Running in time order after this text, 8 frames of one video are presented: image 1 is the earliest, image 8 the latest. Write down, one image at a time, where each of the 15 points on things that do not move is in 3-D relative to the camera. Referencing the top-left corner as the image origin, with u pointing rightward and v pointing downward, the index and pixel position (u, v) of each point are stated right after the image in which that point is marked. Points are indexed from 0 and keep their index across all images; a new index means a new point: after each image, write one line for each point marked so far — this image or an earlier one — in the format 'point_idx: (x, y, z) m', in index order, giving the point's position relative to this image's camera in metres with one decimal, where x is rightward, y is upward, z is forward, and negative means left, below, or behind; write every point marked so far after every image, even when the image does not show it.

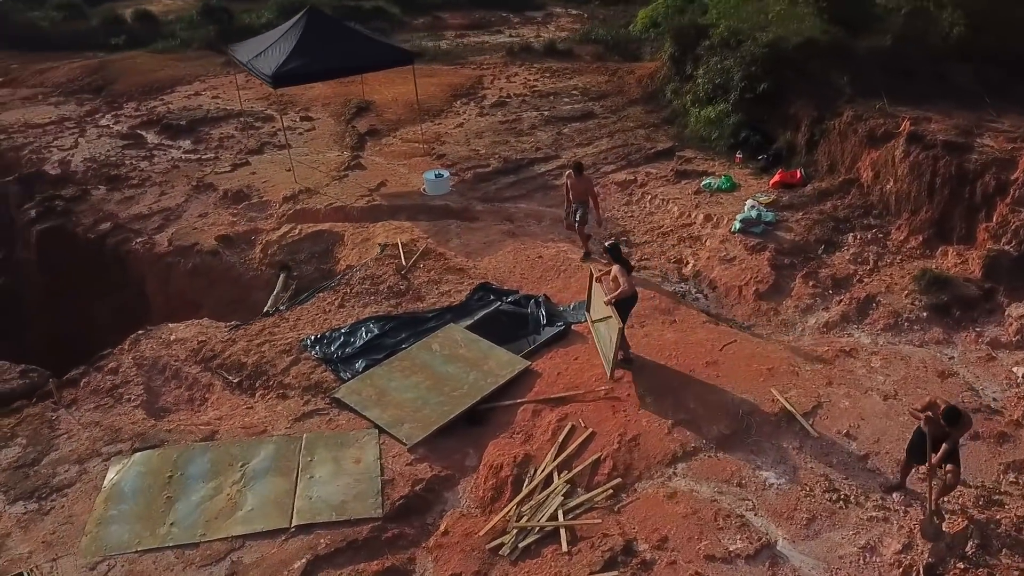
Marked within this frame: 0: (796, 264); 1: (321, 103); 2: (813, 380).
0: (+3.0, +0.3, +8.8) m
1: (-3.3, +3.2, +14.2) m
2: (+2.6, -0.8, +7.1) m
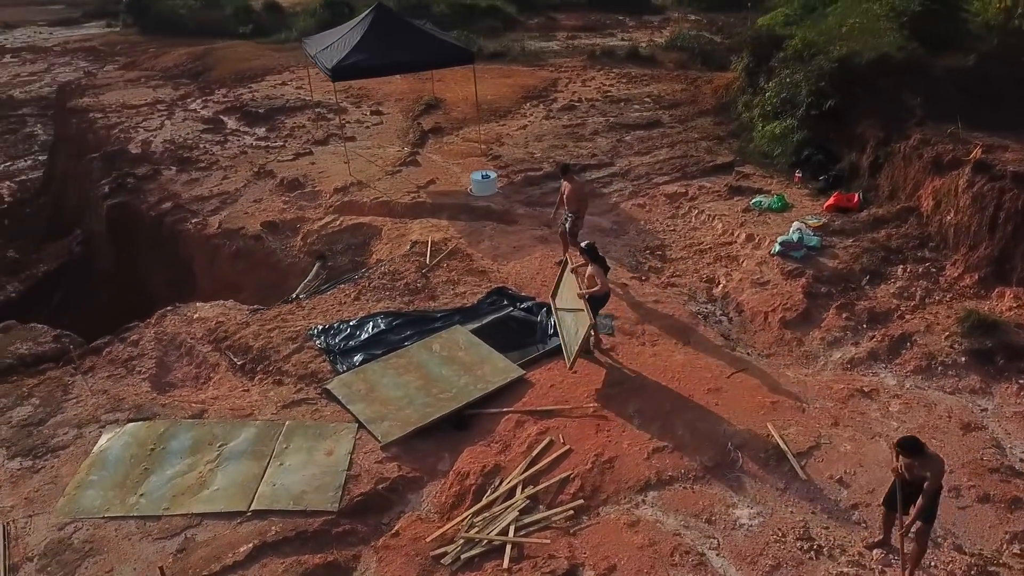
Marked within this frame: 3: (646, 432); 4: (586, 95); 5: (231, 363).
0: (+3.2, -0.1, +8.3) m
1: (-2.1, +3.4, +14.5) m
2: (+2.5, -1.1, +6.6) m
3: (+1.0, -1.1, +6.5) m
4: (+1.3, +3.4, +14.4) m
5: (-2.6, -0.7, +7.5) m
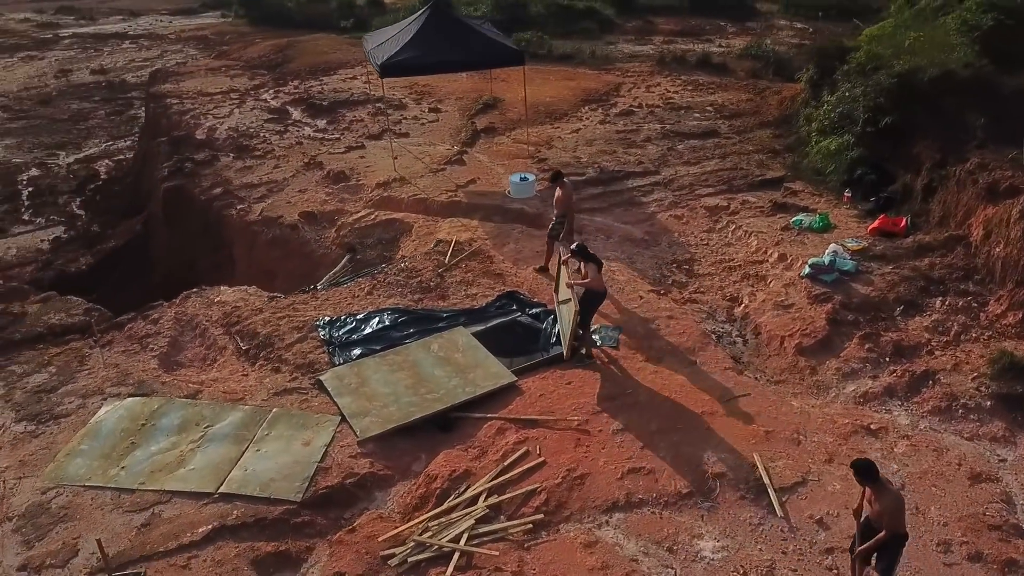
0: (+3.3, -0.3, +7.8) m
1: (-1.0, +3.4, +14.6) m
2: (+2.3, -1.3, +6.3) m
3: (+0.9, -1.3, +6.3) m
4: (+2.3, +3.2, +14.1) m
5: (-2.6, -0.6, +7.7) m
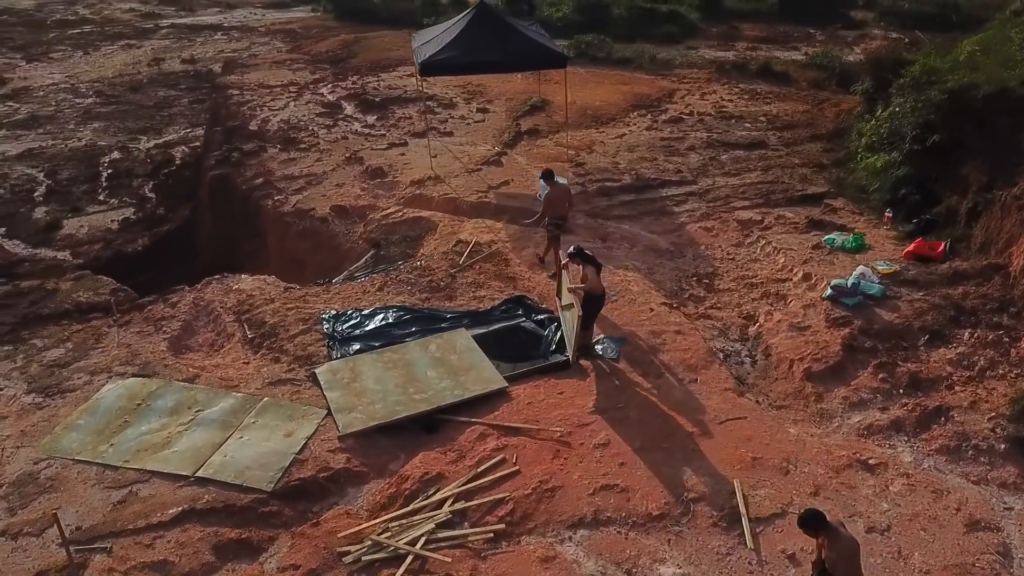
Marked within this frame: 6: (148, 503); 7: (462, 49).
0: (+3.3, -0.6, +7.4) m
1: (-0.1, +3.4, +14.6) m
2: (+2.1, -1.4, +6.0) m
3: (+0.7, -1.3, +6.2) m
4: (+3.1, +3.0, +13.7) m
5: (-2.6, -0.5, +7.9) m
6: (-2.6, -1.5, +5.8) m
7: (-0.7, +3.3, +11.3) m
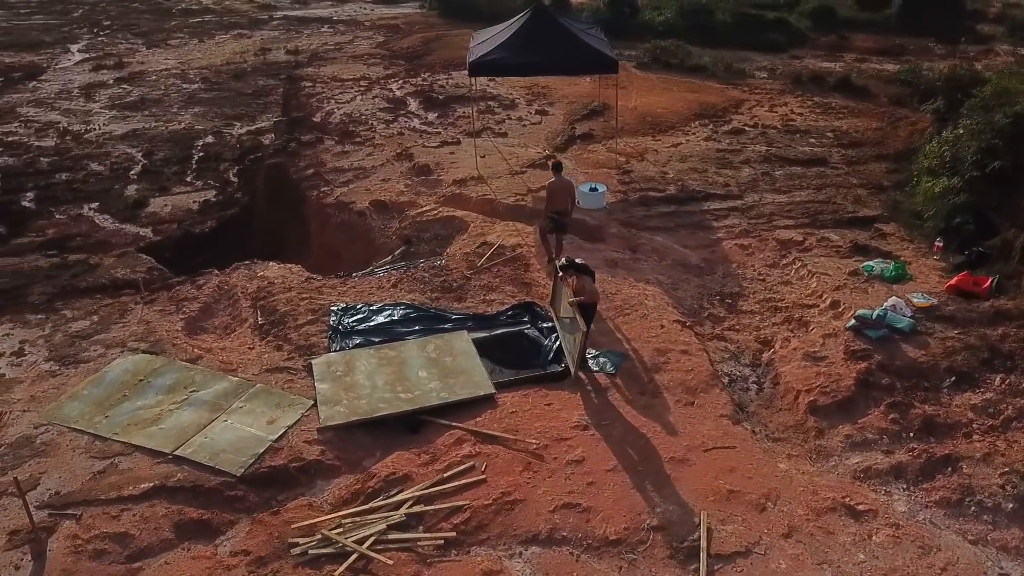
0: (+3.2, -0.8, +6.9) m
1: (+1.0, +3.3, +14.5) m
2: (+1.8, -1.6, +5.7) m
3: (+0.4, -1.4, +6.0) m
4: (+4.1, +2.7, +13.2) m
5: (-2.5, -0.3, +8.1) m
6: (-2.8, -1.4, +6.0) m
7: (0.0, +3.3, +11.3) m
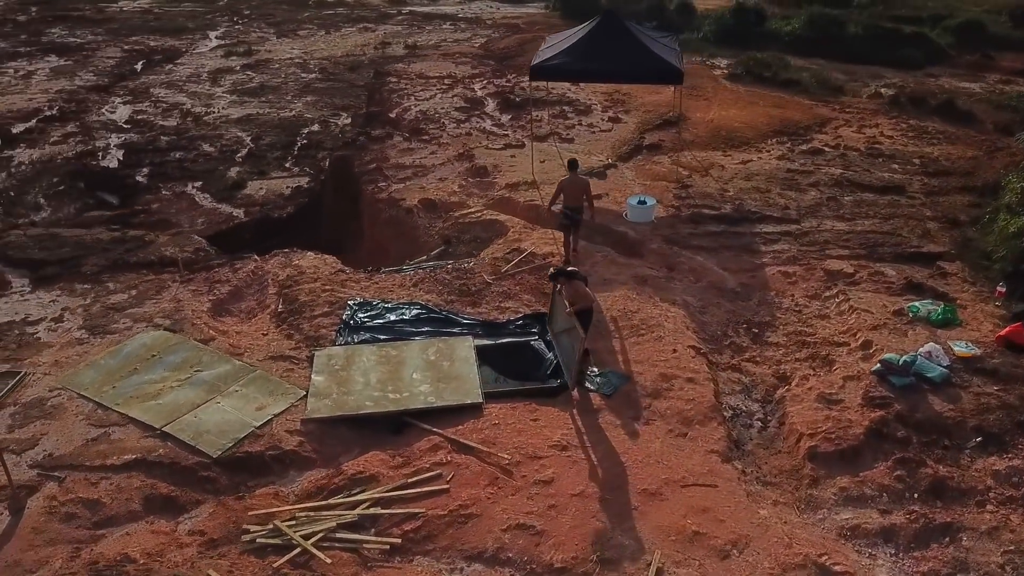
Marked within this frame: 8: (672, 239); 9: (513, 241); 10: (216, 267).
0: (+3.1, -1.2, +6.4) m
1: (+2.3, +3.1, +14.1) m
2: (+1.4, -1.8, +5.3) m
3: (+0.1, -1.5, +5.9) m
4: (+5.1, +2.2, +12.5) m
5: (-2.4, -0.2, +8.3) m
6: (-3.1, -1.2, +6.3) m
7: (+0.9, +3.1, +11.1) m
8: (+1.9, +0.6, +9.8) m
9: (0.0, +0.5, +9.7) m
10: (-3.3, +0.2, +9.2) m
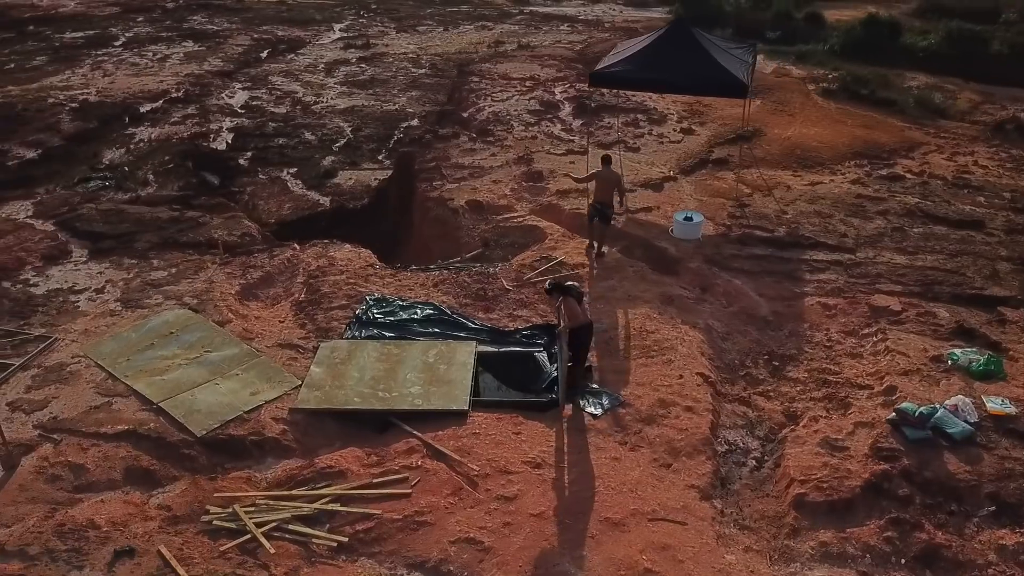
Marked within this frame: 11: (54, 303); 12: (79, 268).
0: (+2.8, -1.5, +5.8) m
1: (+3.5, +2.7, +13.6) m
2: (+1.0, -2.0, +5.0) m
3: (-0.2, -1.6, +5.7) m
4: (+5.9, +1.7, +11.6) m
5: (-2.2, -0.1, +8.5) m
6: (-3.3, -1.0, +6.7) m
7: (+1.7, +3.0, +10.8) m
8: (+2.3, +0.3, +9.4) m
9: (+0.4, +0.4, +9.5) m
10: (-3.0, +0.4, +9.5) m
11: (-4.6, -0.2, +8.3) m
12: (-4.8, +0.2, +9.1) m
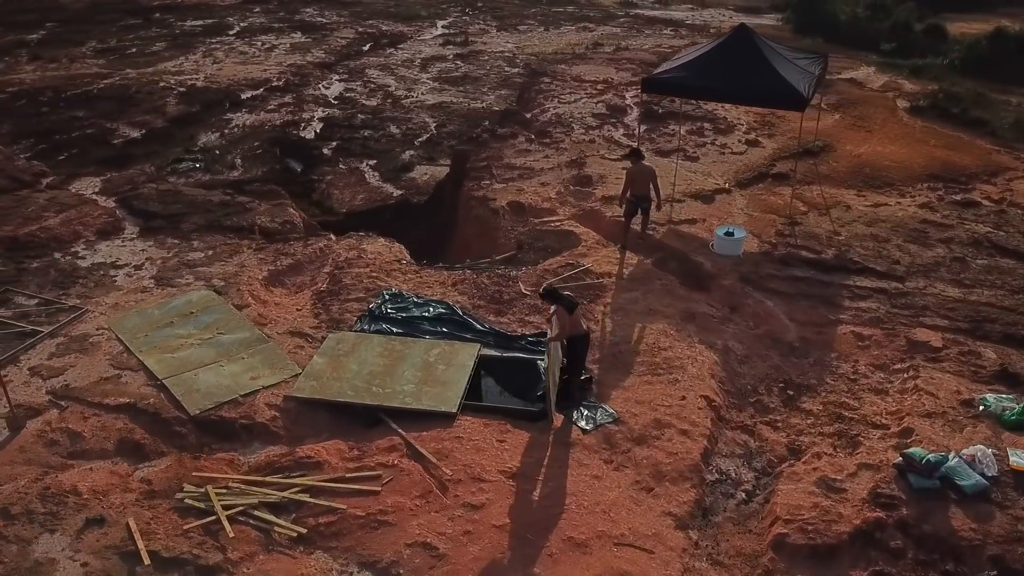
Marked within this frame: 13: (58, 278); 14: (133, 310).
0: (+2.6, -1.8, +5.4) m
1: (+4.4, +2.4, +13.0) m
2: (+0.6, -2.1, +4.8) m
3: (-0.4, -1.6, +5.7) m
4: (+6.5, +1.2, +10.7) m
5: (-2.0, 0.0, +8.7) m
6: (-3.3, -0.8, +6.9) m
7: (+2.3, +2.8, +10.5) m
8: (+2.6, +0.1, +9.0) m
9: (+0.7, +0.4, +9.3) m
10: (-2.6, +0.6, +9.7) m
11: (-4.4, +0.1, +8.7) m
12: (-4.5, +0.5, +9.5) m
13: (-4.8, +0.1, +8.6) m
14: (-3.7, -0.2, +8.1) m
